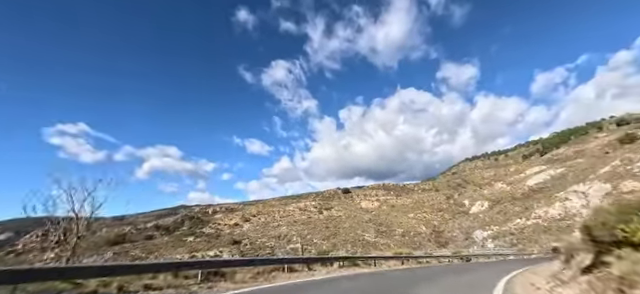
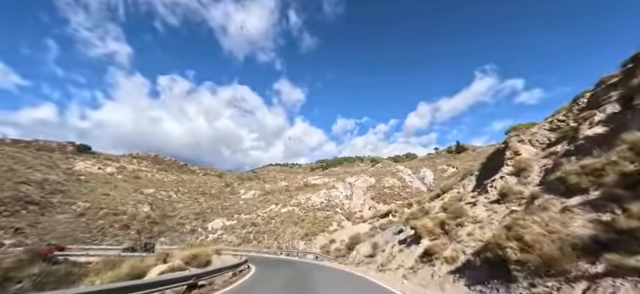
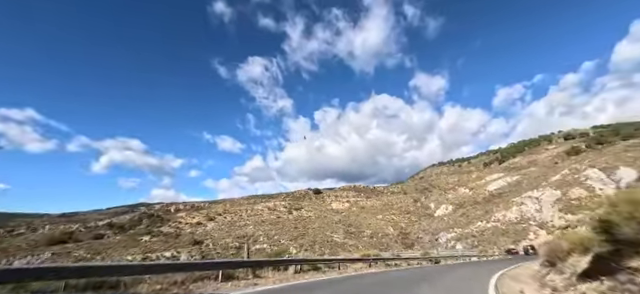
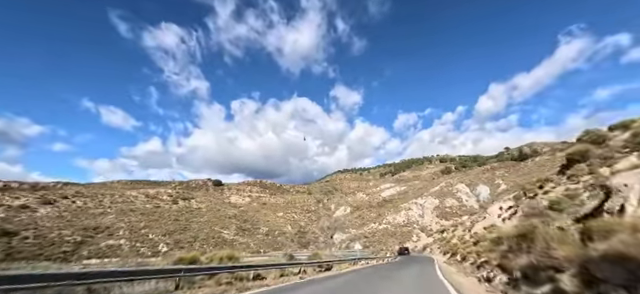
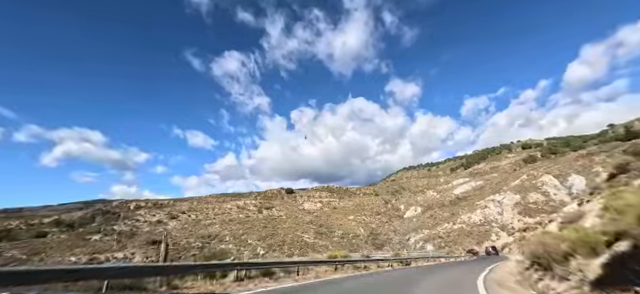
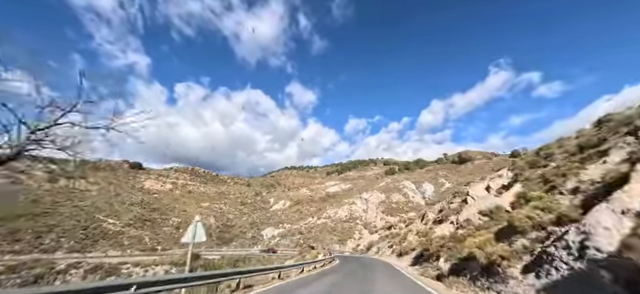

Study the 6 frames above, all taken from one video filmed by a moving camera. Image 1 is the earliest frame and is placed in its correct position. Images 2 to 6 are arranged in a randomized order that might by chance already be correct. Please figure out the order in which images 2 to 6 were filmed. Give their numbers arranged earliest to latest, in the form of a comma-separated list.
3, 5, 4, 6, 2
